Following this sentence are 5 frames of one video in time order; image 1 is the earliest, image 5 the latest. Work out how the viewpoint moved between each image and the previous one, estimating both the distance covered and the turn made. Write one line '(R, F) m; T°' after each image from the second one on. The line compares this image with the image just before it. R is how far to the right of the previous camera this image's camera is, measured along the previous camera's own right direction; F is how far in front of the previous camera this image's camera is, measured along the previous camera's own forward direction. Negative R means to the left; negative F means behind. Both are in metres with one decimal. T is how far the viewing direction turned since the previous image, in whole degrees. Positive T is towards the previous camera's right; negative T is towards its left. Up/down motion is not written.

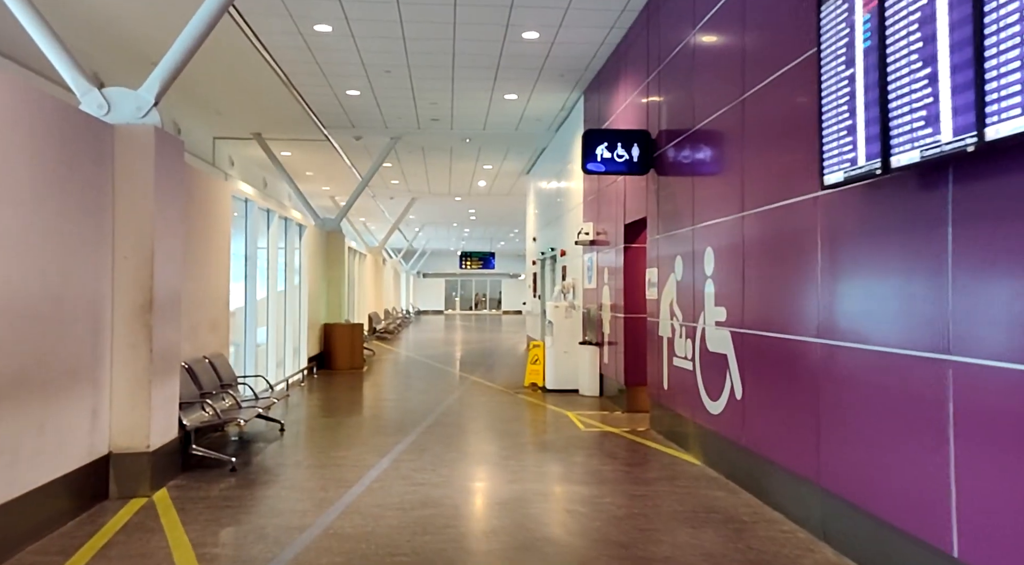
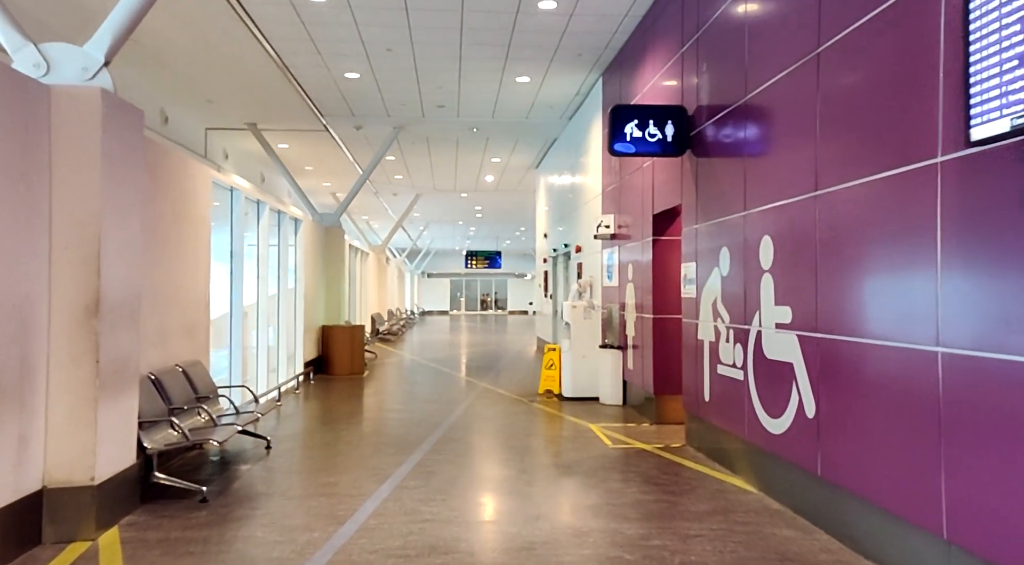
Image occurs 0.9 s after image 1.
(-0.1, +0.8) m; 0°
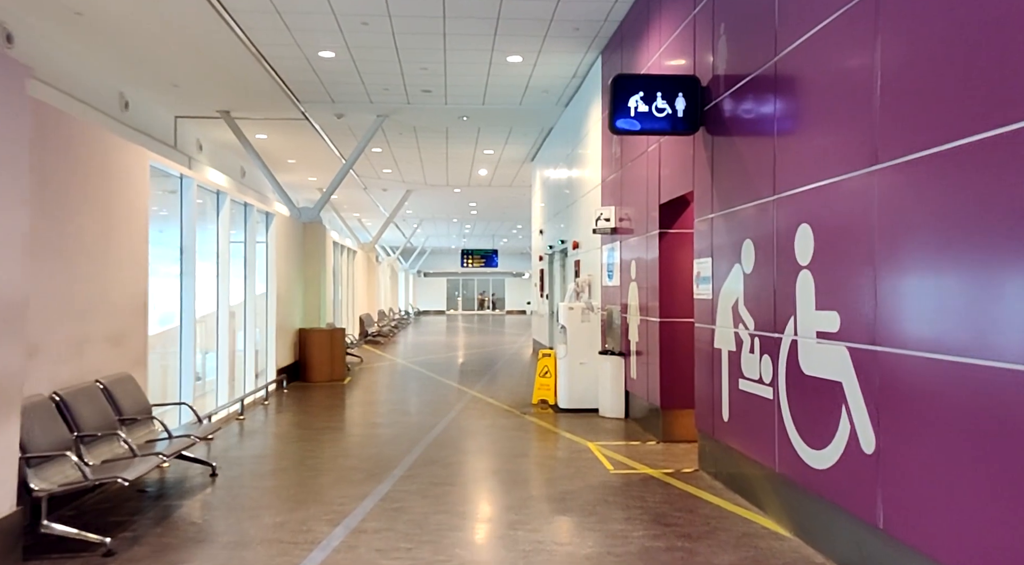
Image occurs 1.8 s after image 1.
(+0.1, +0.9) m; 0°
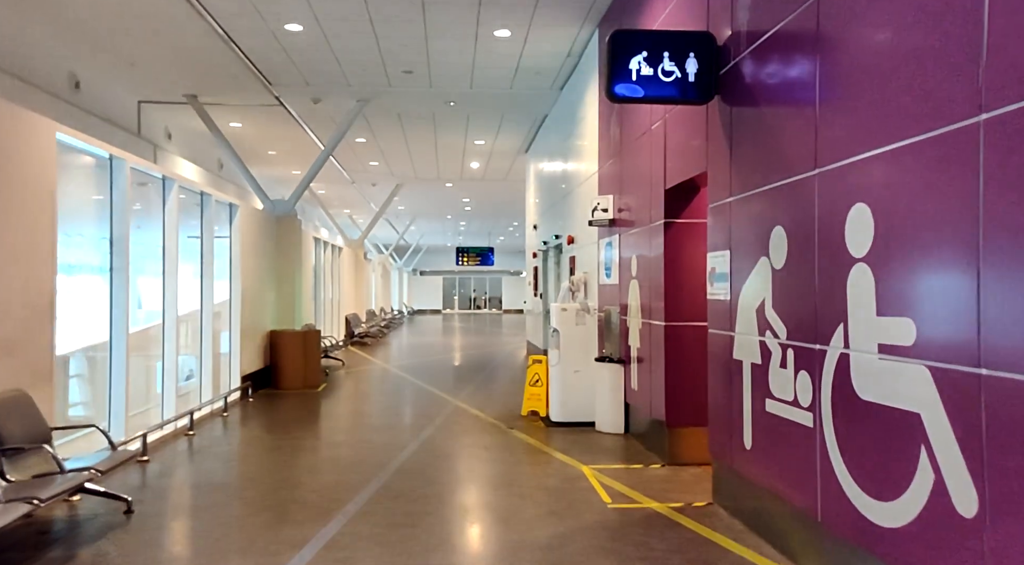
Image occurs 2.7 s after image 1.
(+0.1, +0.9) m; 0°
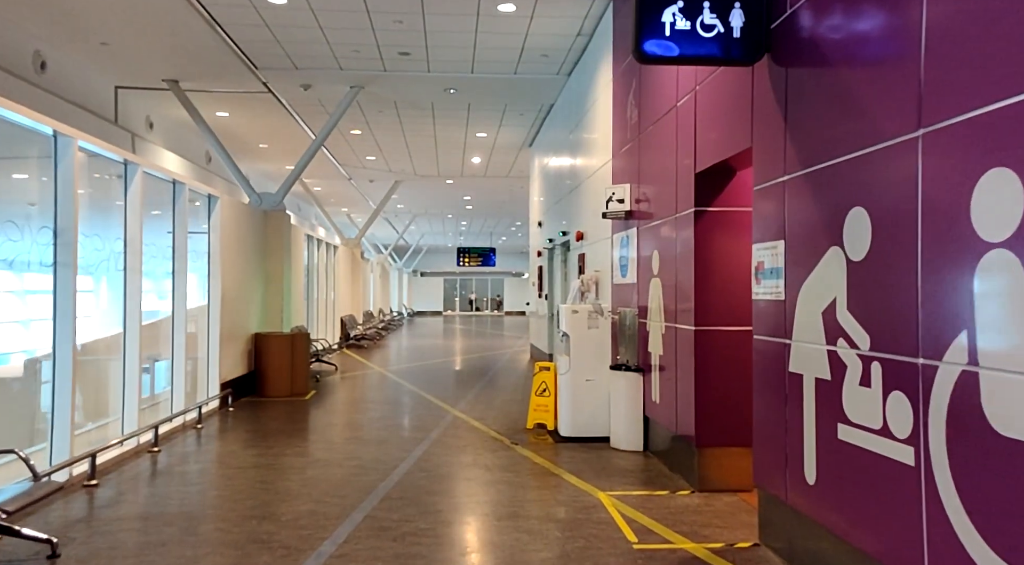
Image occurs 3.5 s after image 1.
(0.0, +0.8) m; 0°
